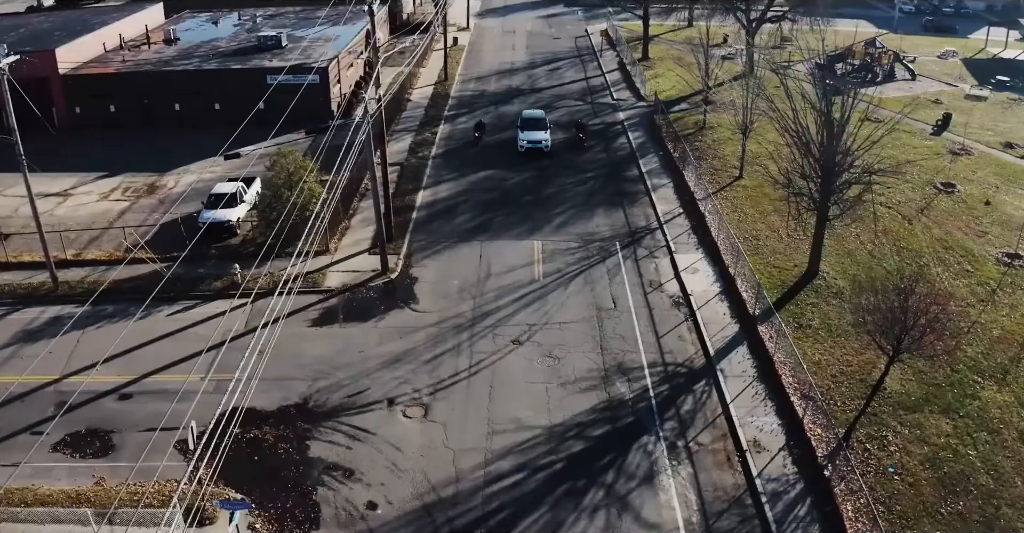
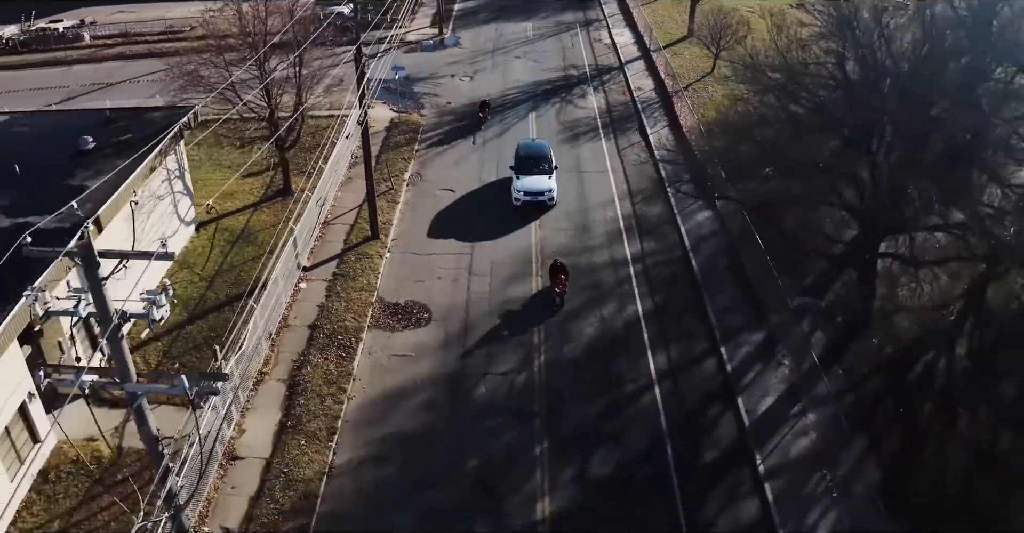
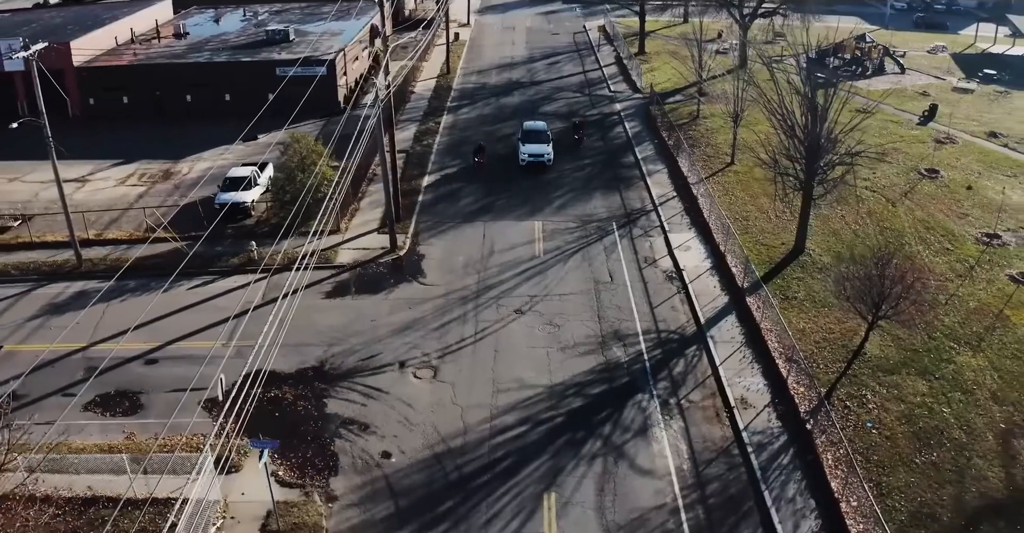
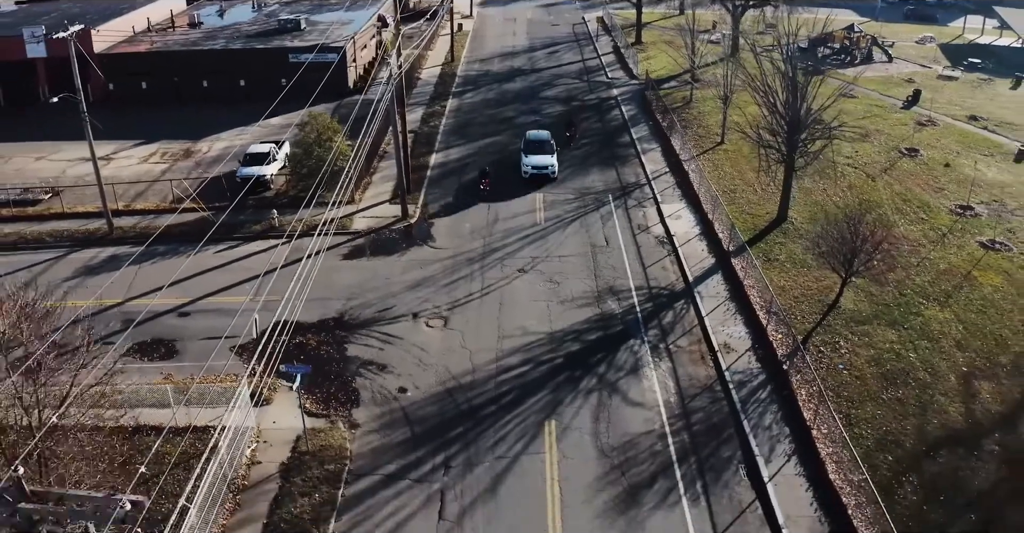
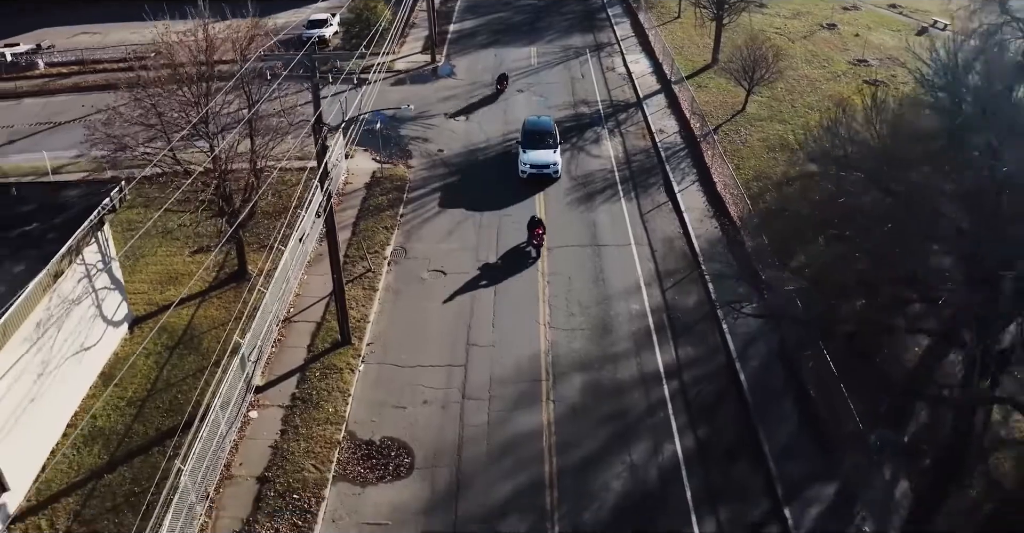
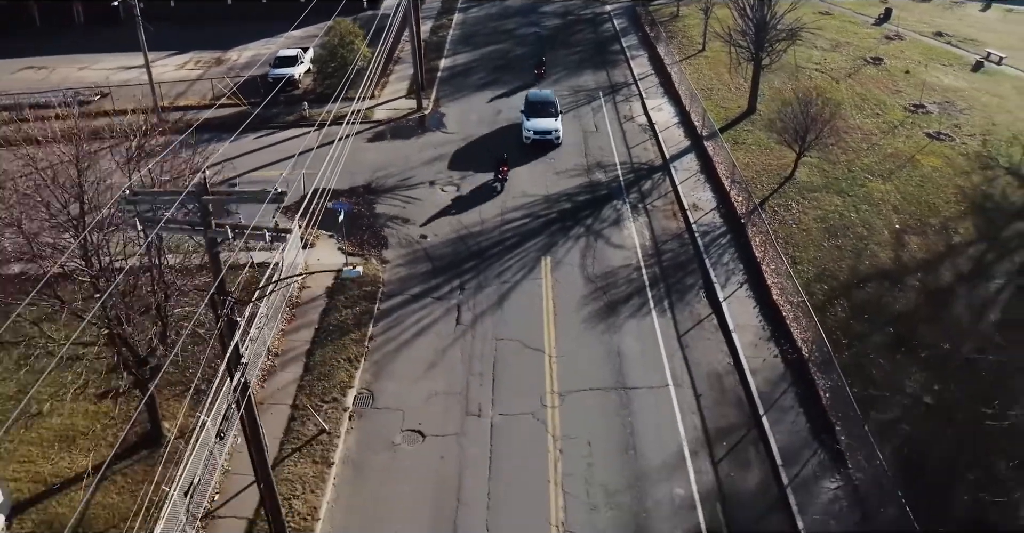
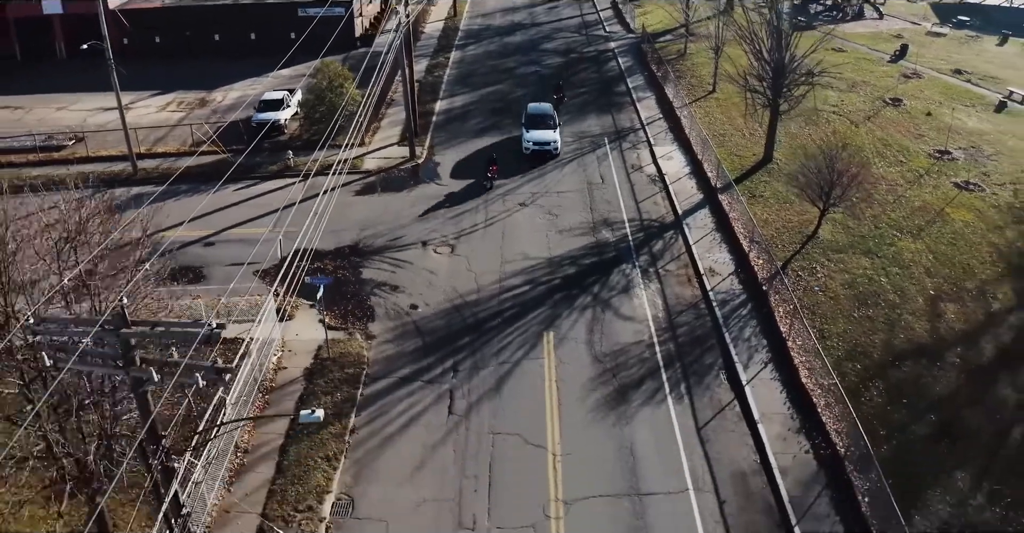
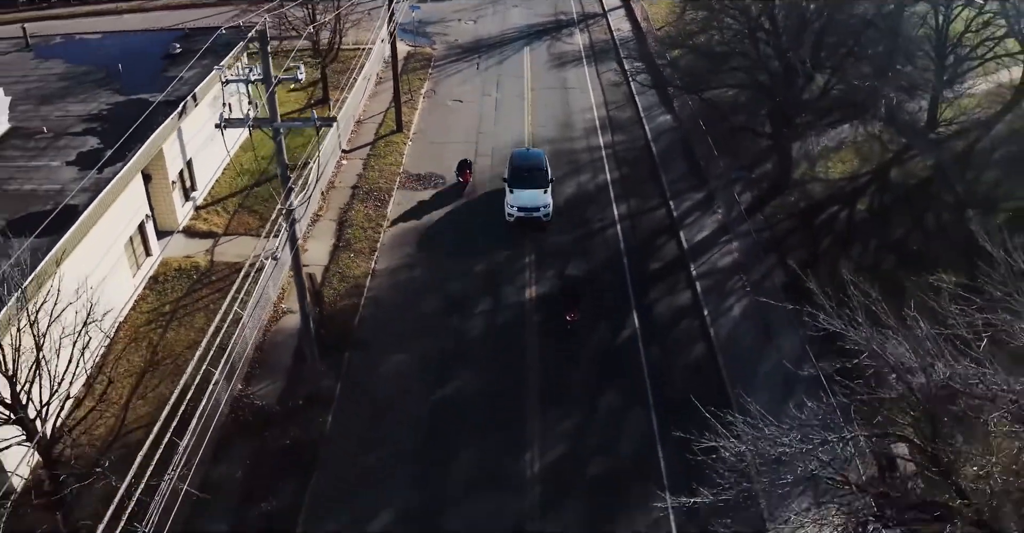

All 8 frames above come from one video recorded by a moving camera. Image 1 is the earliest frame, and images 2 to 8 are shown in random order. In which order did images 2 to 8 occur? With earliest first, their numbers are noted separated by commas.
3, 4, 7, 6, 5, 2, 8
